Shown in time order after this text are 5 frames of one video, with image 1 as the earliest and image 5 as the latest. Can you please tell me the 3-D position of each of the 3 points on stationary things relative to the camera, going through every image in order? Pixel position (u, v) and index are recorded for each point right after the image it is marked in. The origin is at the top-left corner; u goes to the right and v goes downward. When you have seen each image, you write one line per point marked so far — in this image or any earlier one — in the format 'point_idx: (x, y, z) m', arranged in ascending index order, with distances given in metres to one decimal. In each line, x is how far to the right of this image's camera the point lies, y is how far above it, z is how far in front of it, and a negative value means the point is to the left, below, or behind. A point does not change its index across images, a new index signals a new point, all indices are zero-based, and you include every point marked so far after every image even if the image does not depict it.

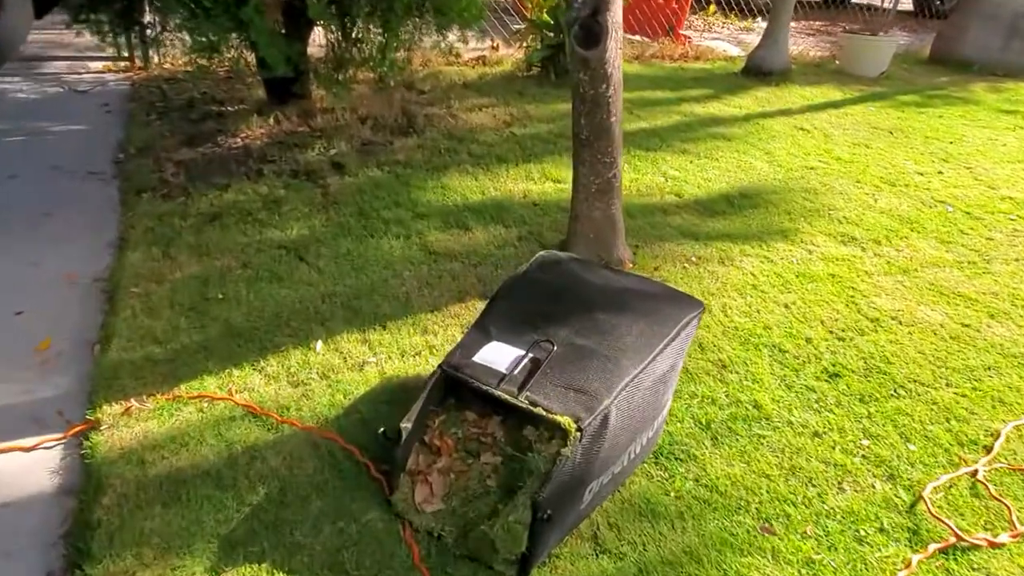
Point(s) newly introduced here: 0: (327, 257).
0: (-1.8, +0.3, +7.1) m
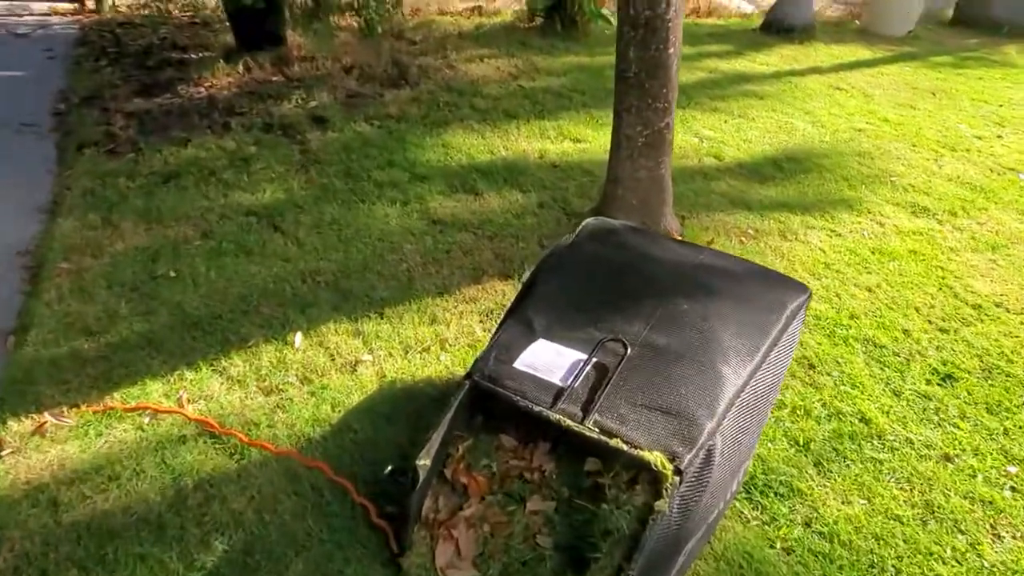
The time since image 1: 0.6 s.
0: (-1.6, +0.5, +5.7) m
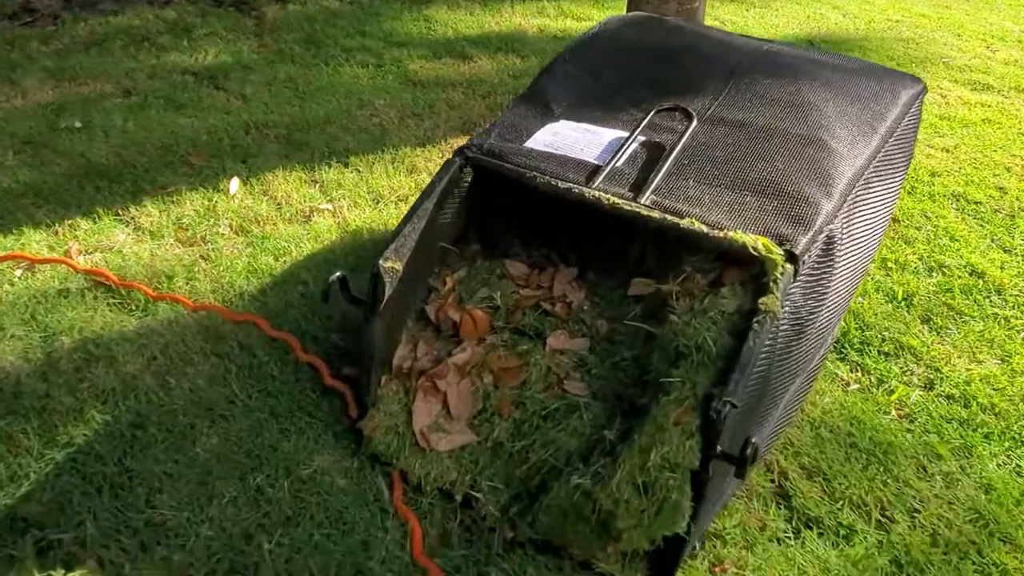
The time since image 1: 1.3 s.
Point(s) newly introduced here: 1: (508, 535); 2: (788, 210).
0: (-1.6, +1.3, +4.7) m
1: (0.0, -0.7, +1.9) m
2: (+0.7, +0.2, +1.9) m
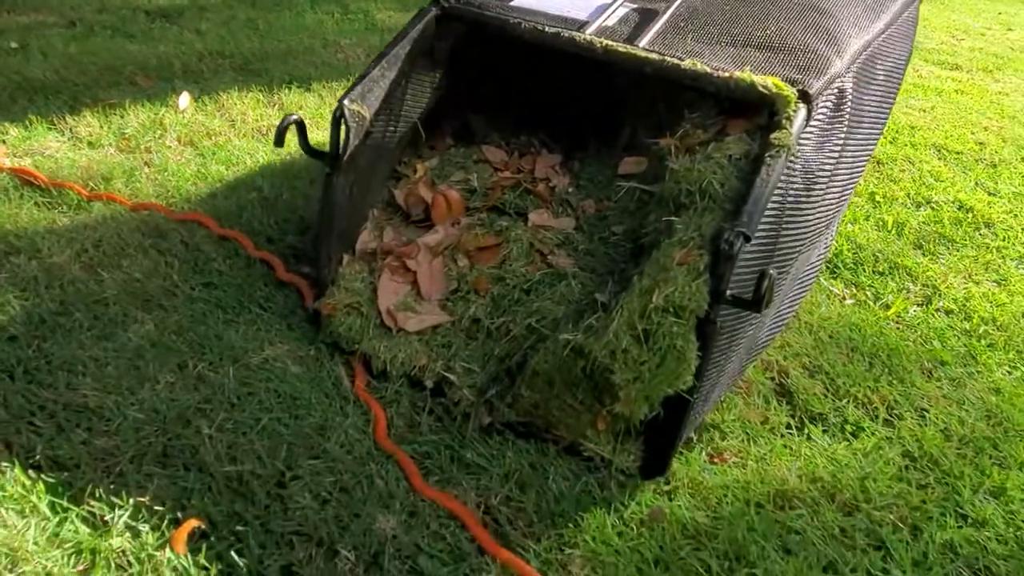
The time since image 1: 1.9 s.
0: (-1.8, +1.6, +4.4) m
1: (-0.1, -0.3, +1.7) m
2: (+0.7, +0.5, +1.7) m
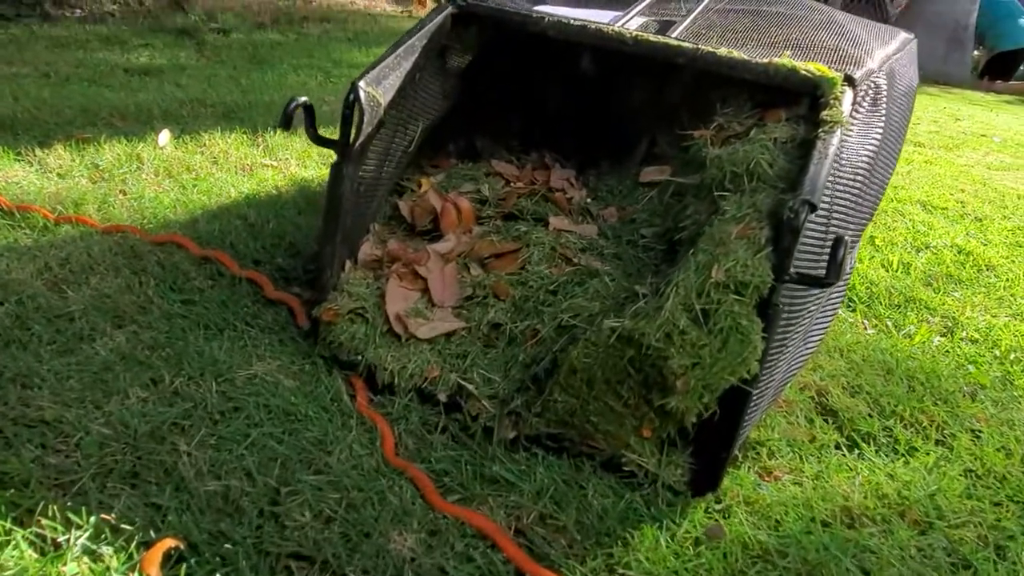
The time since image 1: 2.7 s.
0: (-1.9, +1.3, +4.3) m
1: (0.0, -0.3, +1.5) m
2: (+0.7, +0.5, +1.7) m
